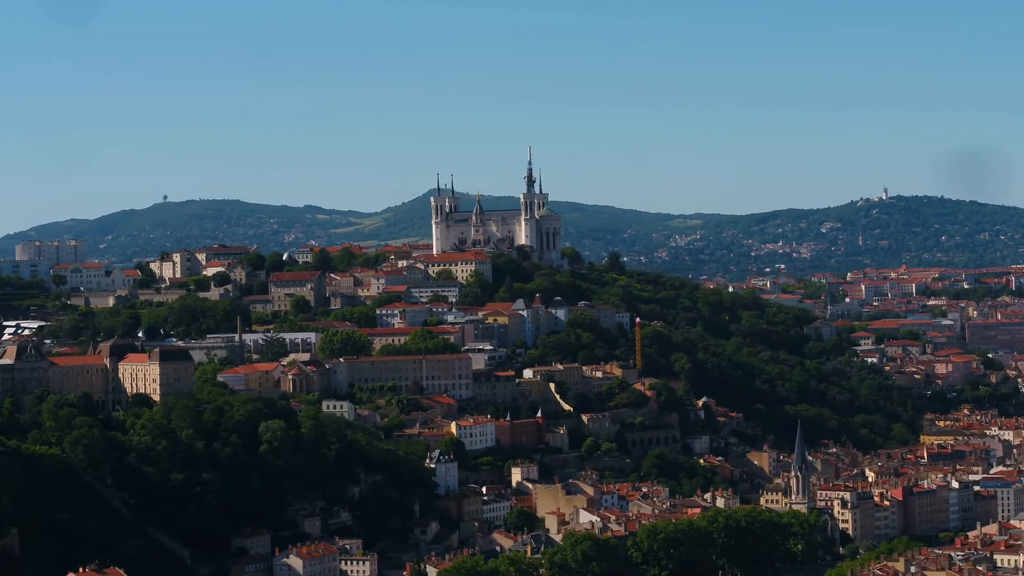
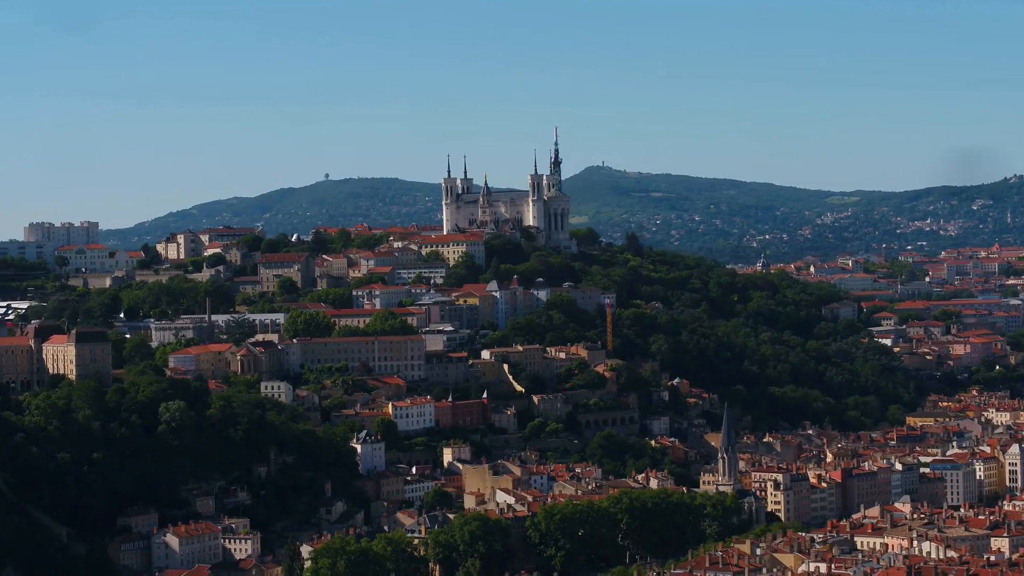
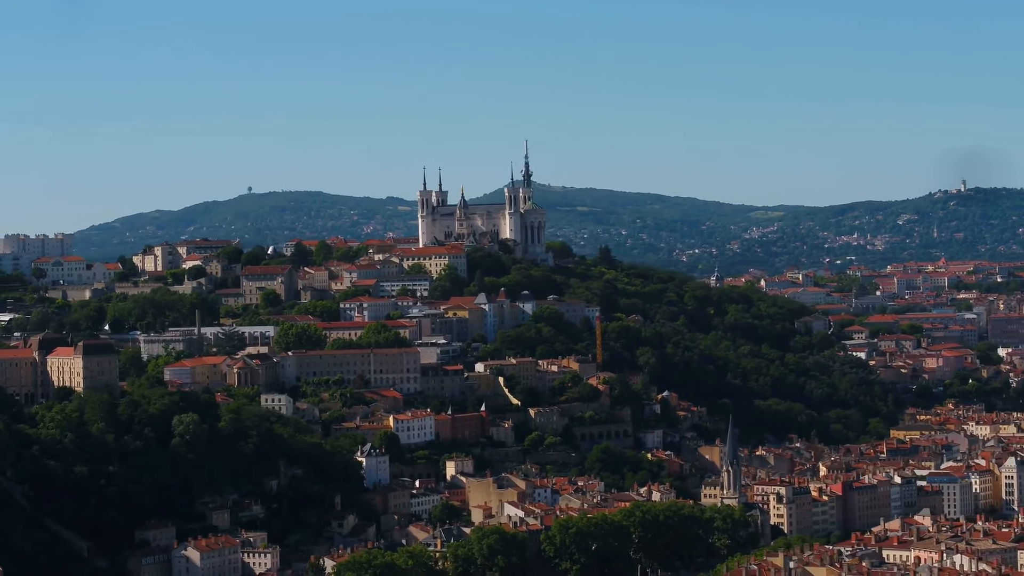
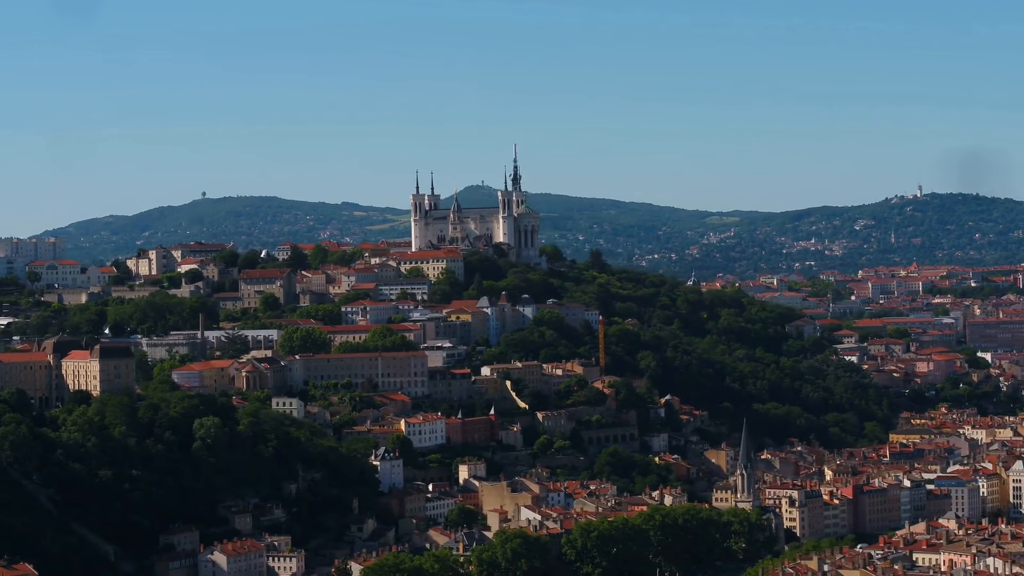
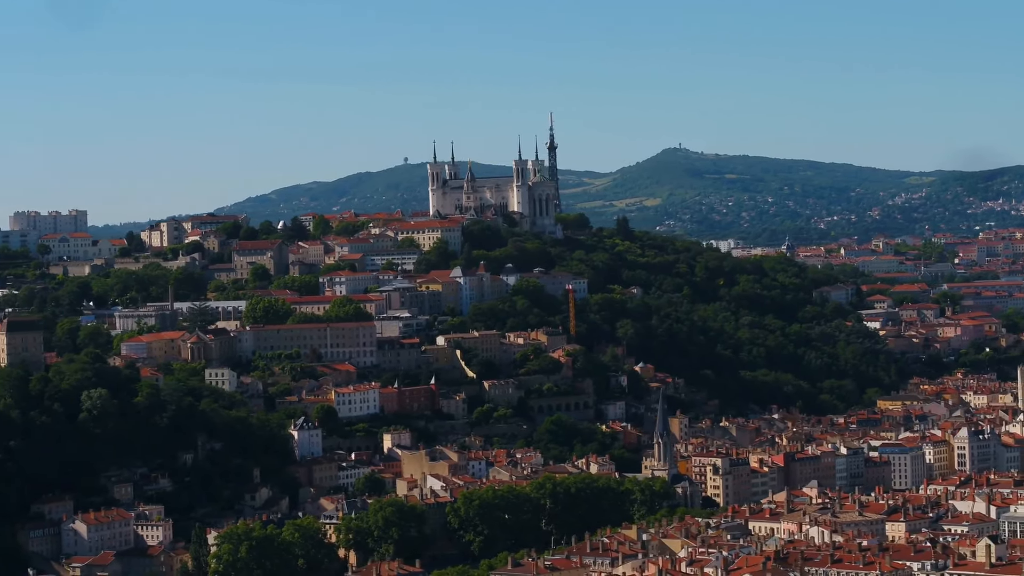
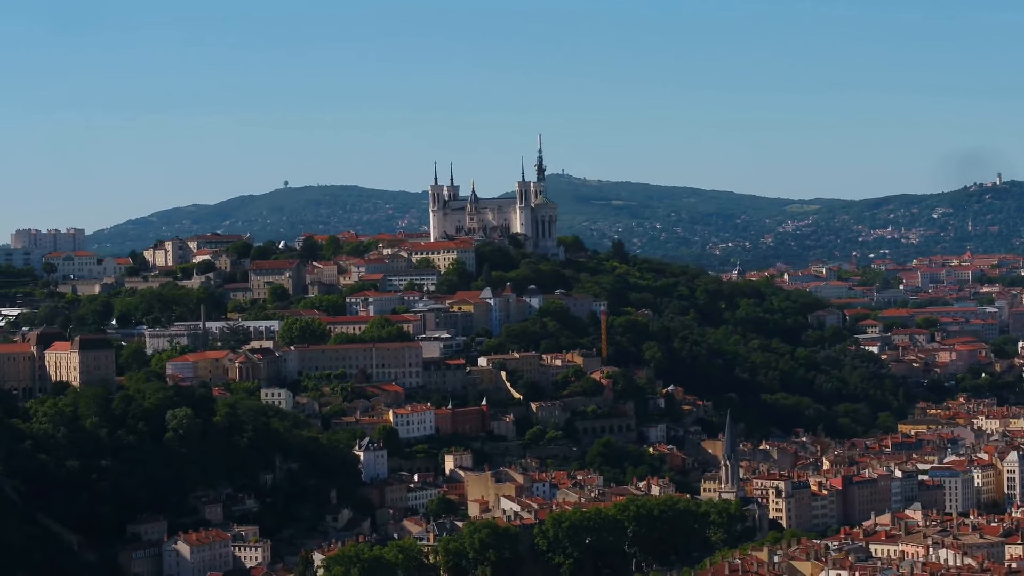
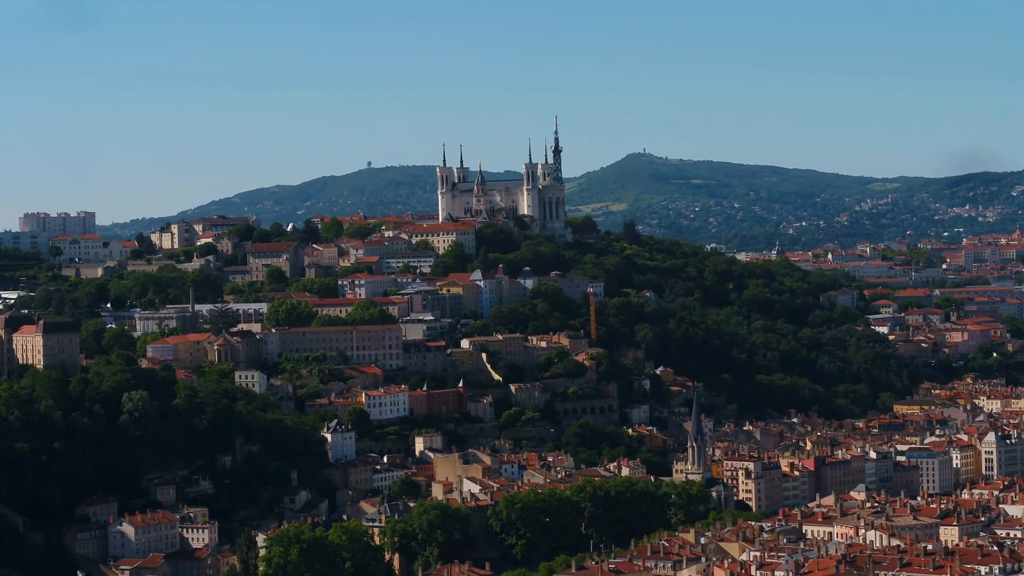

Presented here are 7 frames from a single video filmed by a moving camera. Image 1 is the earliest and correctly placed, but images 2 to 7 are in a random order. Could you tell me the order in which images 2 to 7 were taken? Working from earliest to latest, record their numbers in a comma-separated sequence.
4, 3, 6, 2, 7, 5
